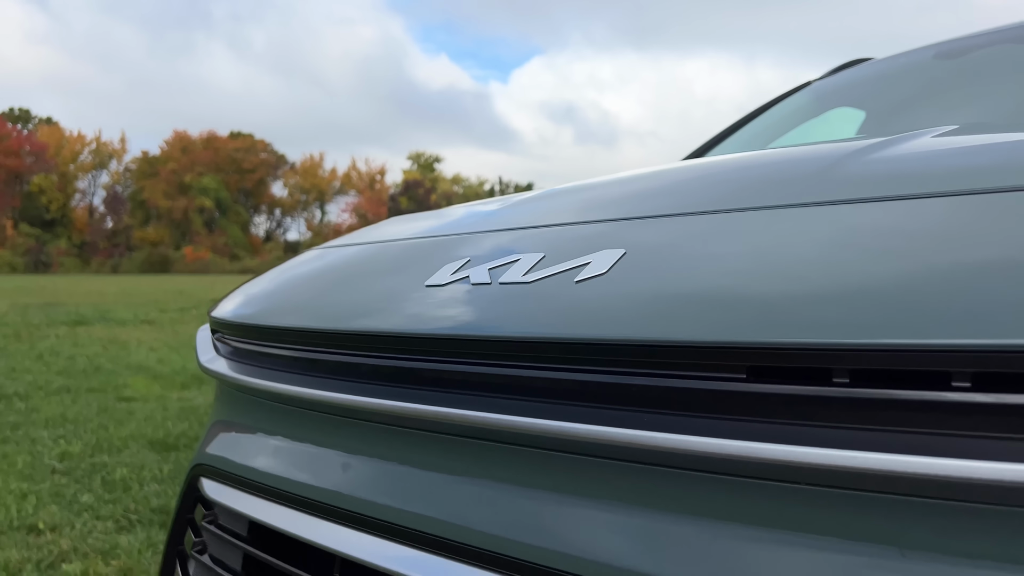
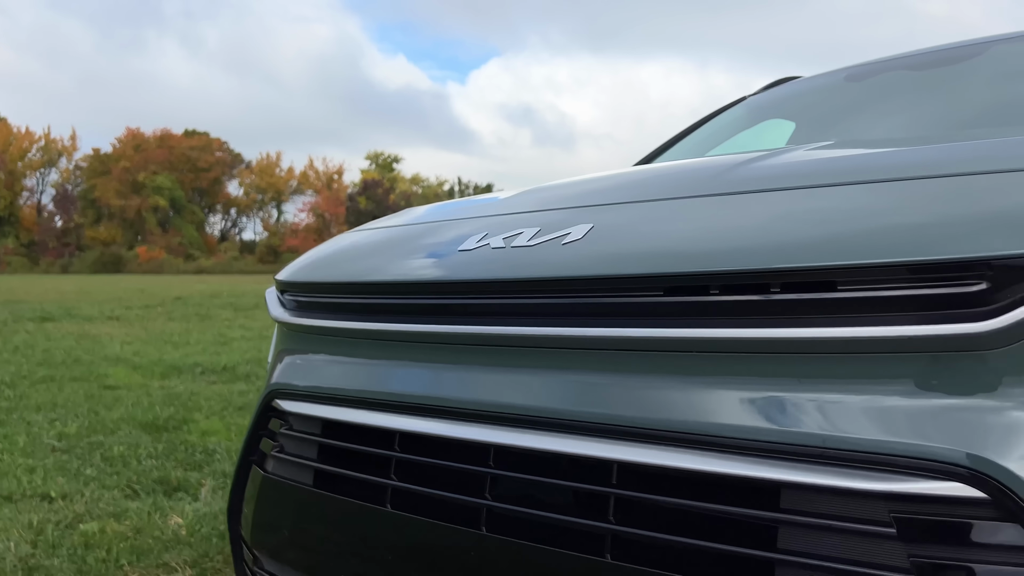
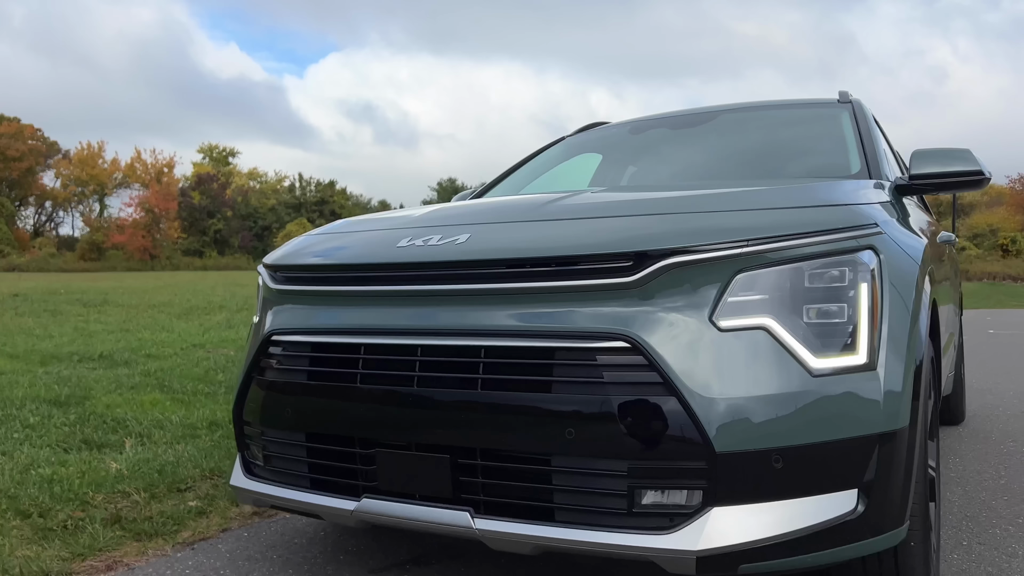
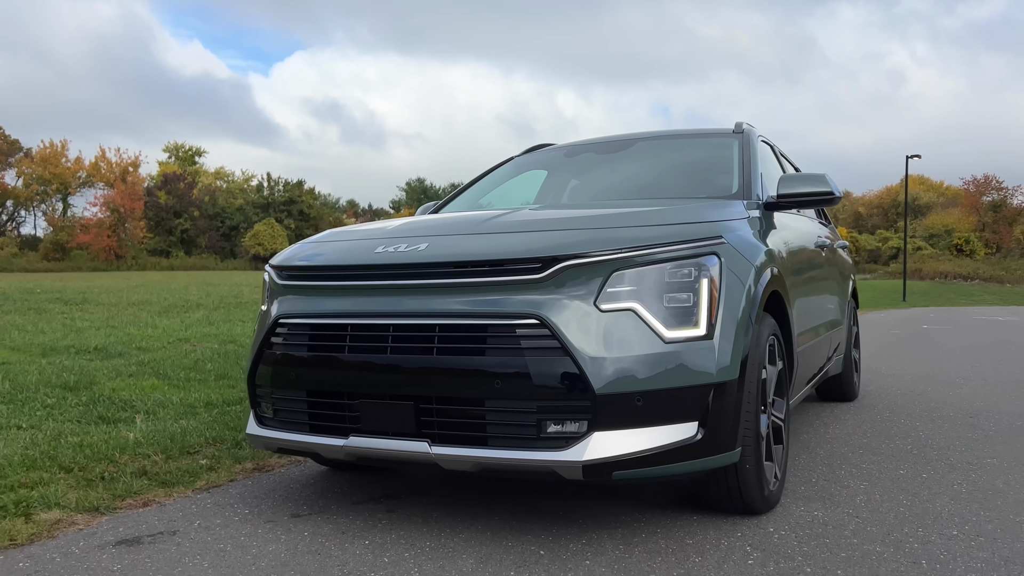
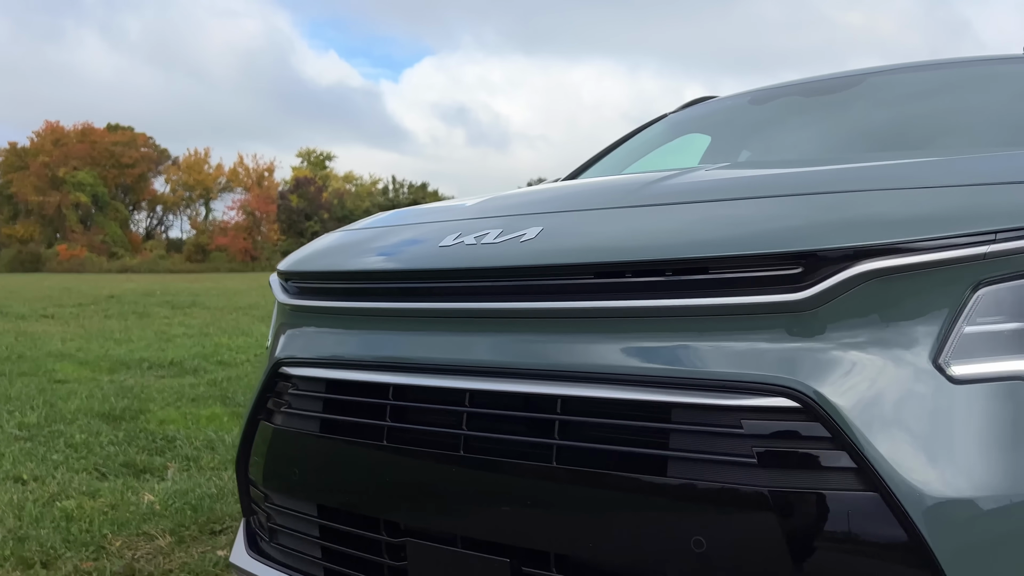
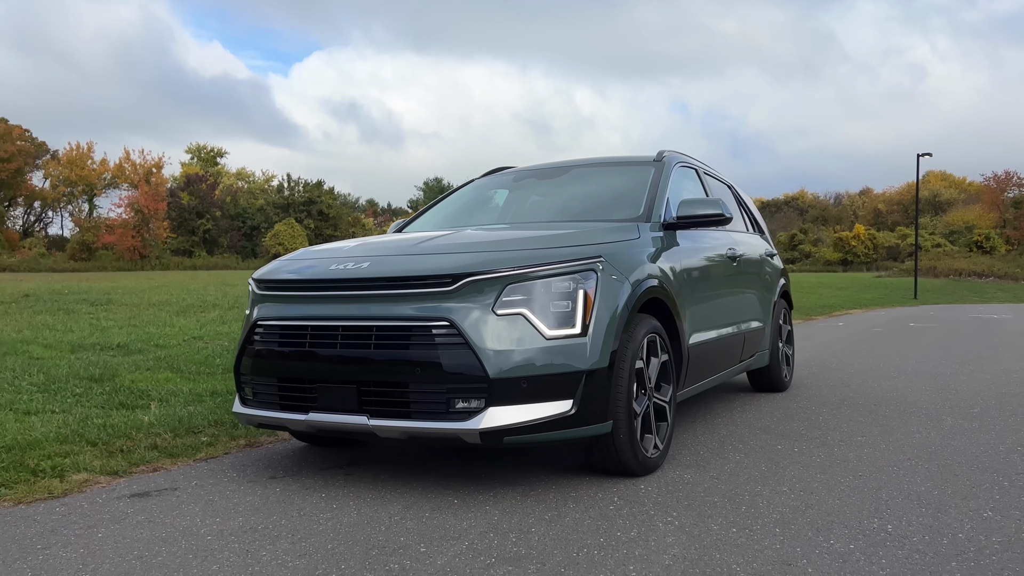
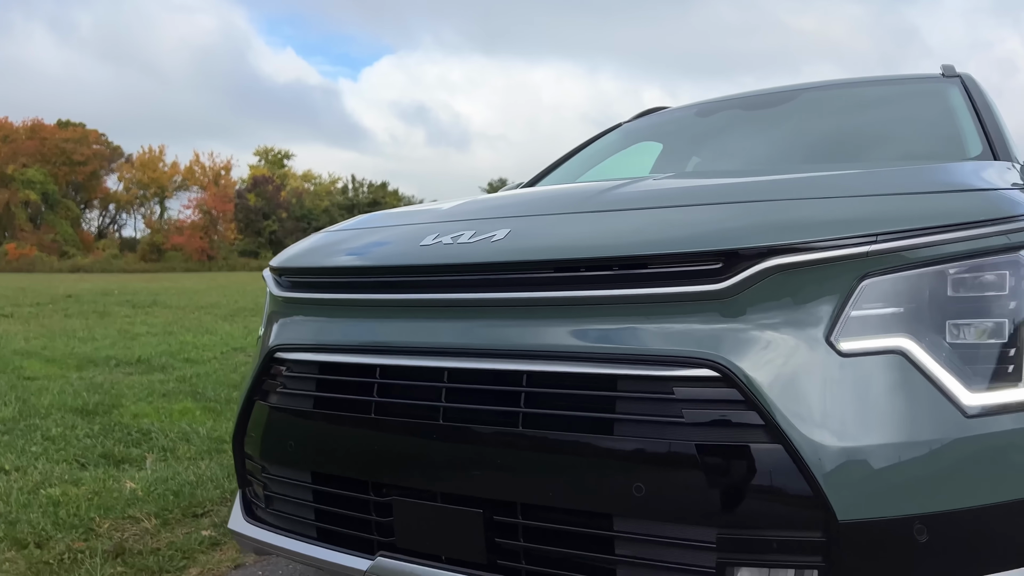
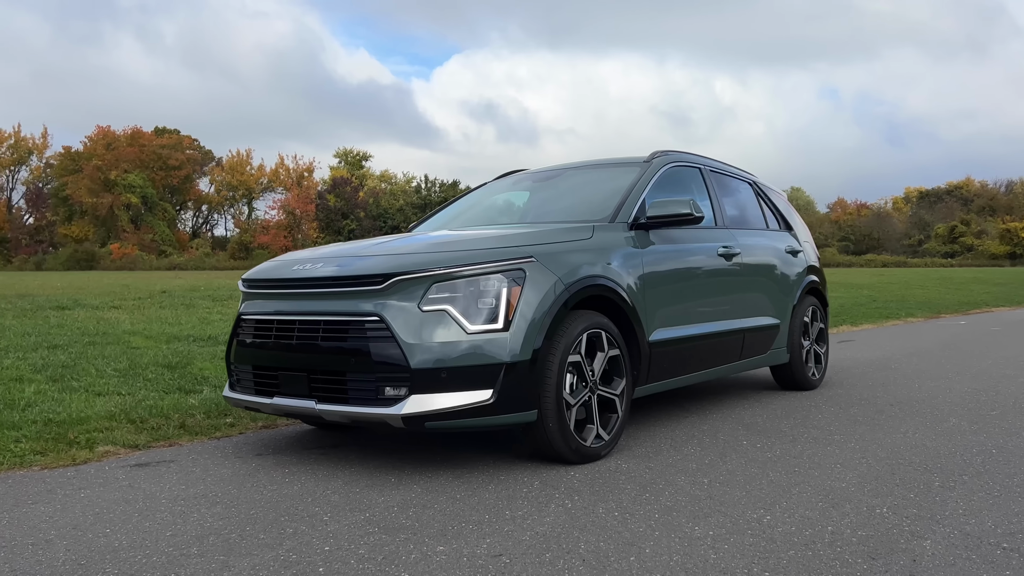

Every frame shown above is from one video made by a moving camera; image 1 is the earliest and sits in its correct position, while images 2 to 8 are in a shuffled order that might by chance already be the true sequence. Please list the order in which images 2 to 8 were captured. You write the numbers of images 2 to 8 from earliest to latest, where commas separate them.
2, 5, 7, 3, 4, 6, 8
